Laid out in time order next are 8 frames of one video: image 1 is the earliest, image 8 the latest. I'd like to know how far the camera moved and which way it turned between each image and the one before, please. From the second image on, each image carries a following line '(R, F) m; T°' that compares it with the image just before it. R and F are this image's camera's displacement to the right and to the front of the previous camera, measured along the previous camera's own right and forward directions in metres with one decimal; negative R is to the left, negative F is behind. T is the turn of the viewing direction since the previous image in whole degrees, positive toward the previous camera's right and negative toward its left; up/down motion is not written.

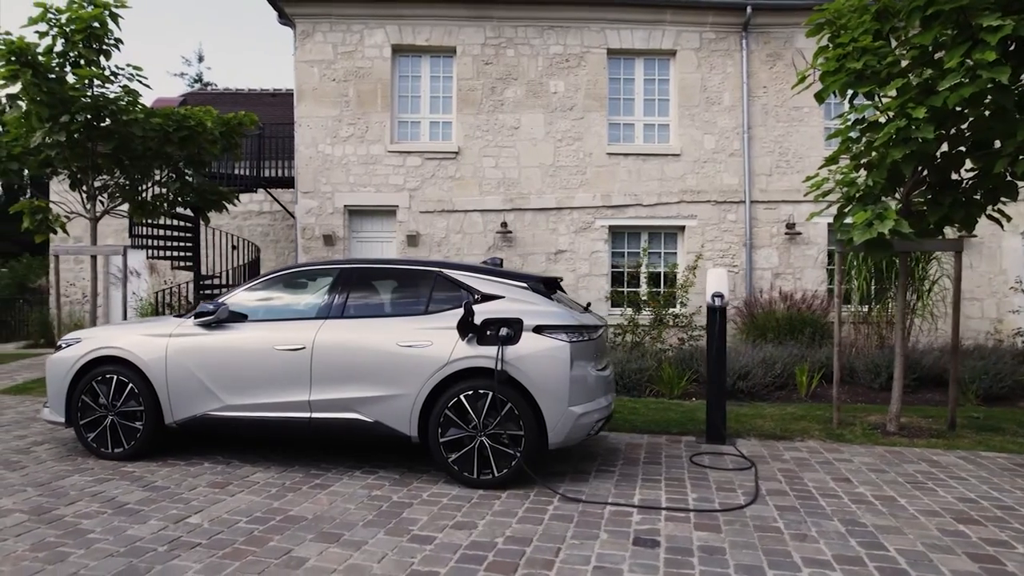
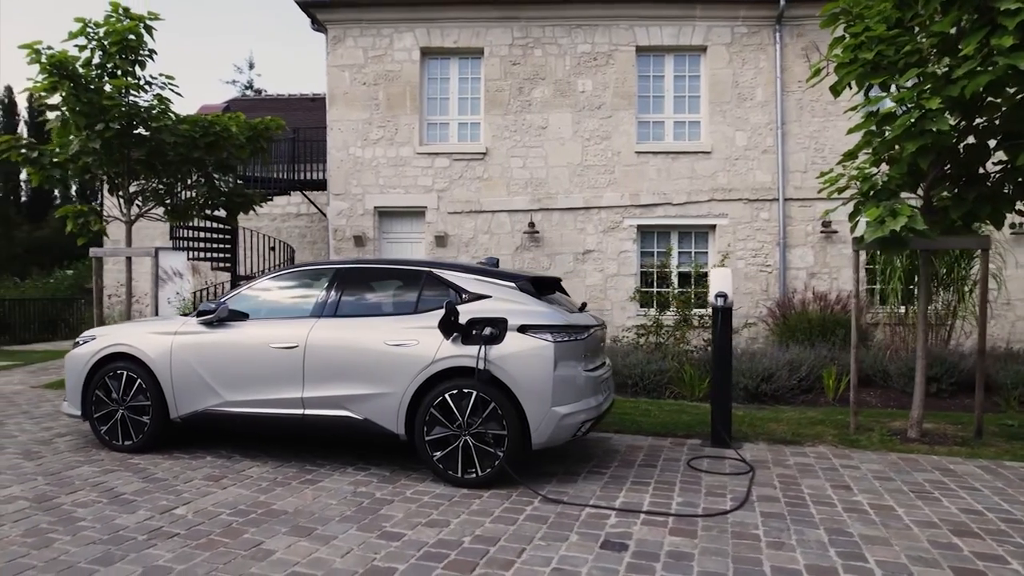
(+0.5, 0.0) m; -5°
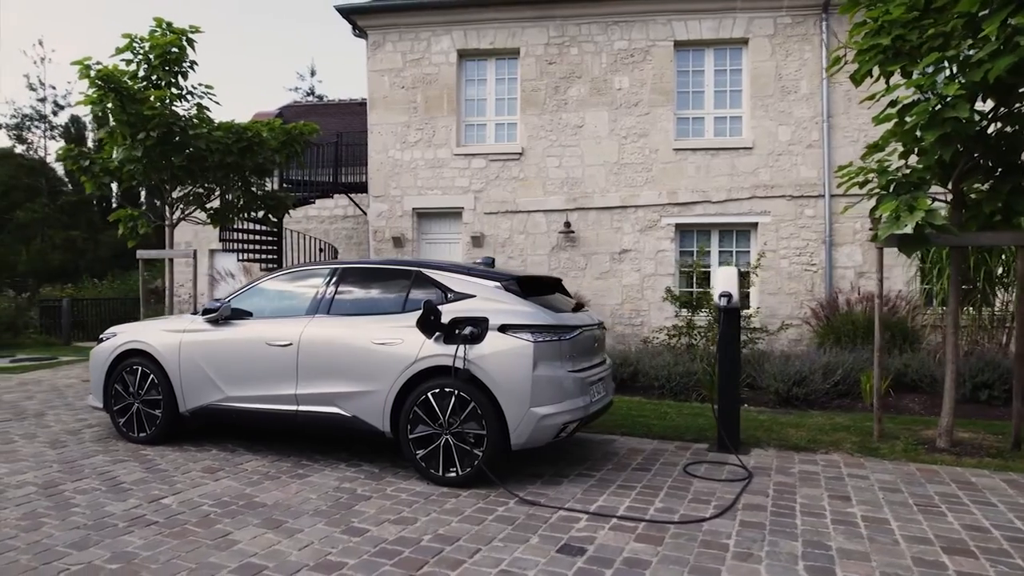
(+0.7, 0.0) m; -6°
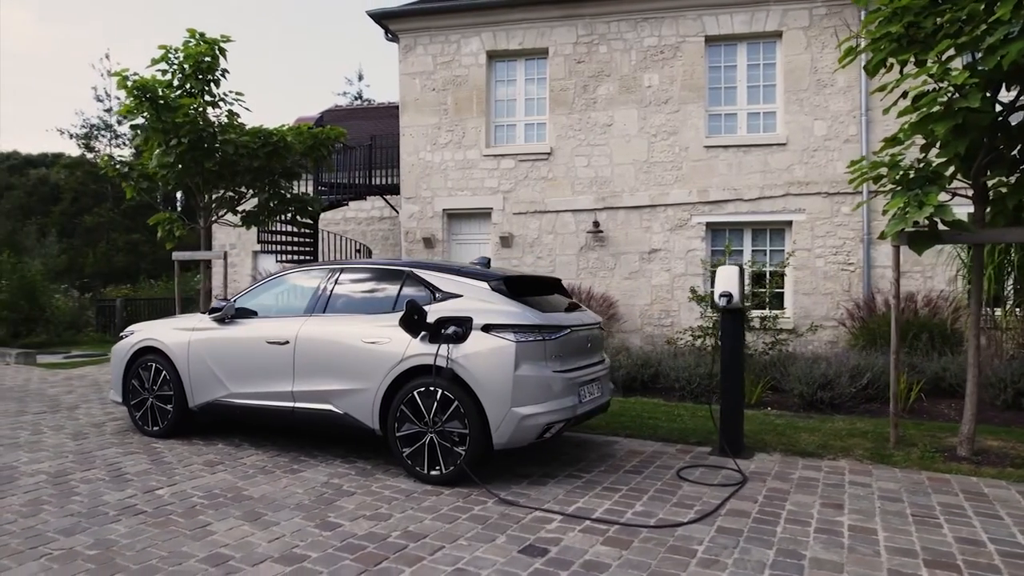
(+0.5, 0.0) m; -5°
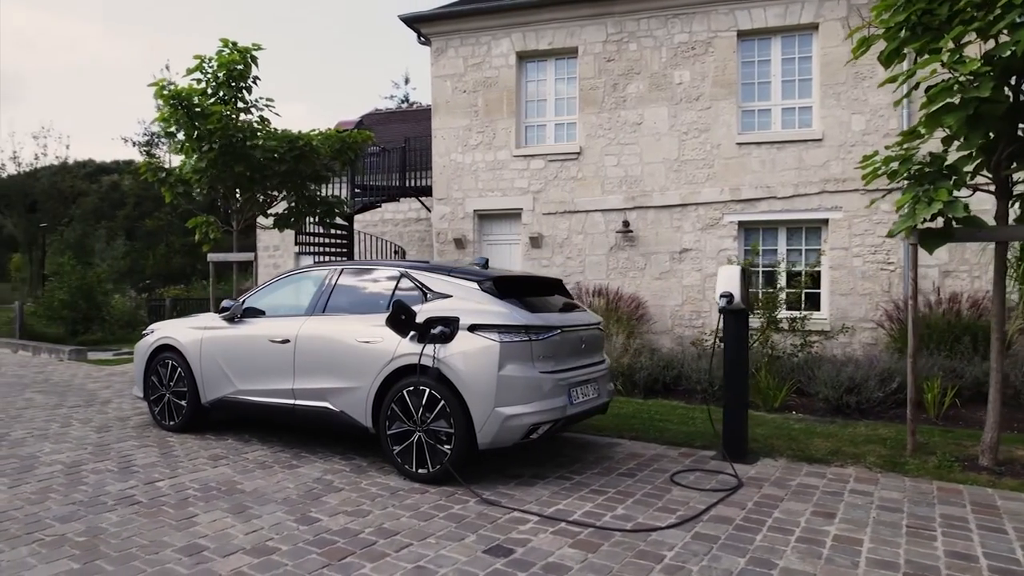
(+0.5, 0.0) m; -5°
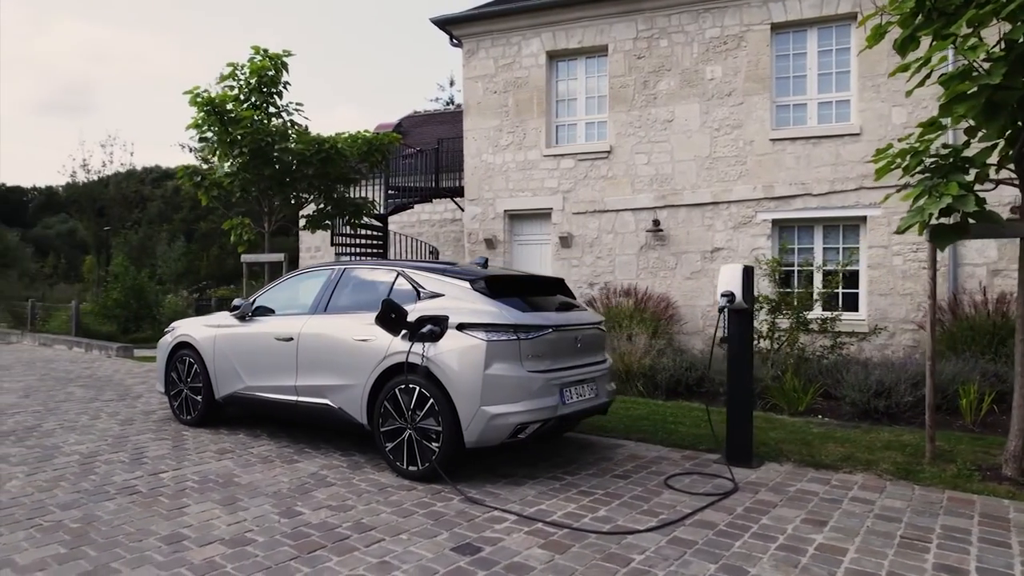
(+0.5, 0.0) m; -5°
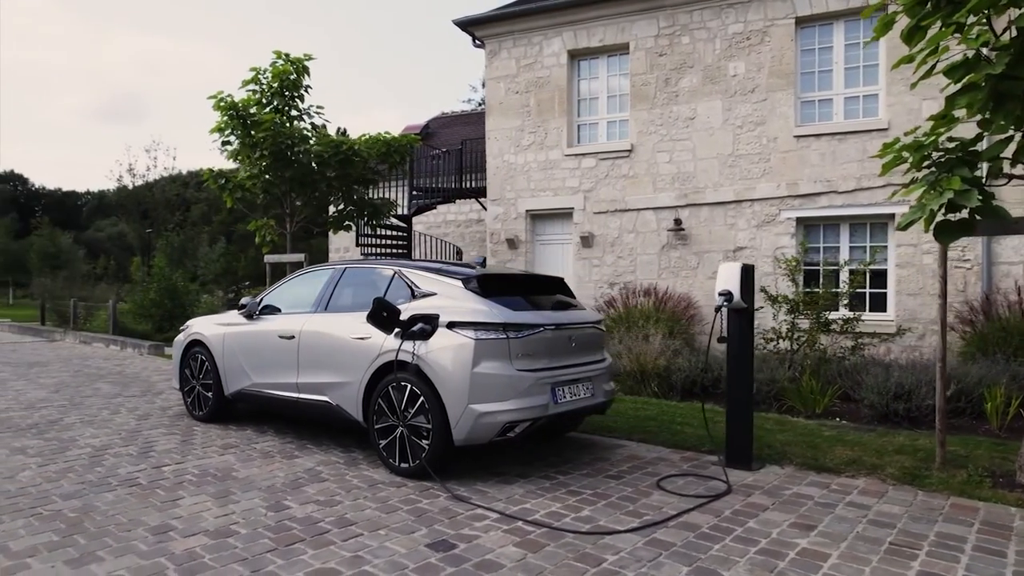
(+0.4, 0.0) m; -4°
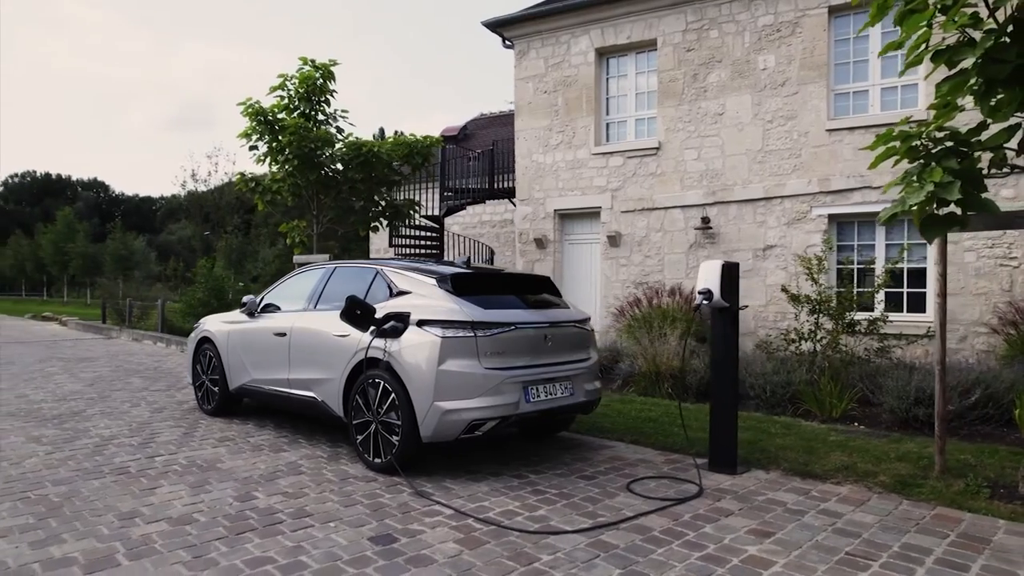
(+0.7, 0.0) m; -6°
